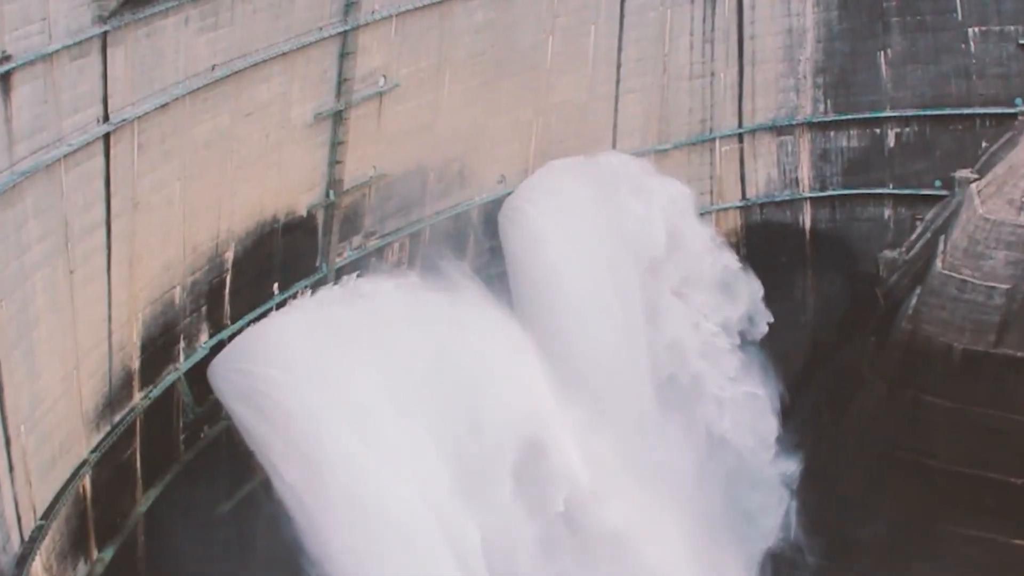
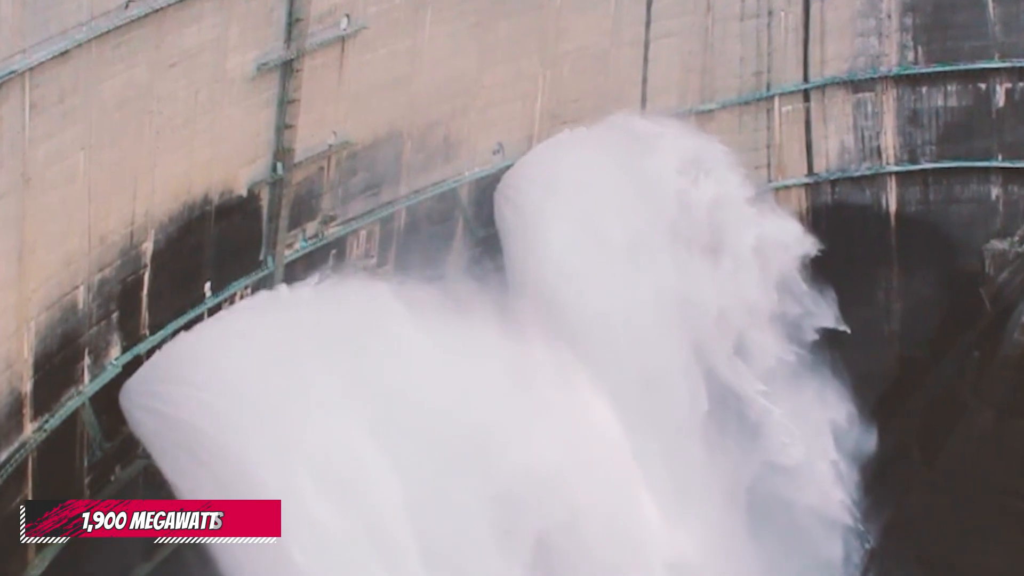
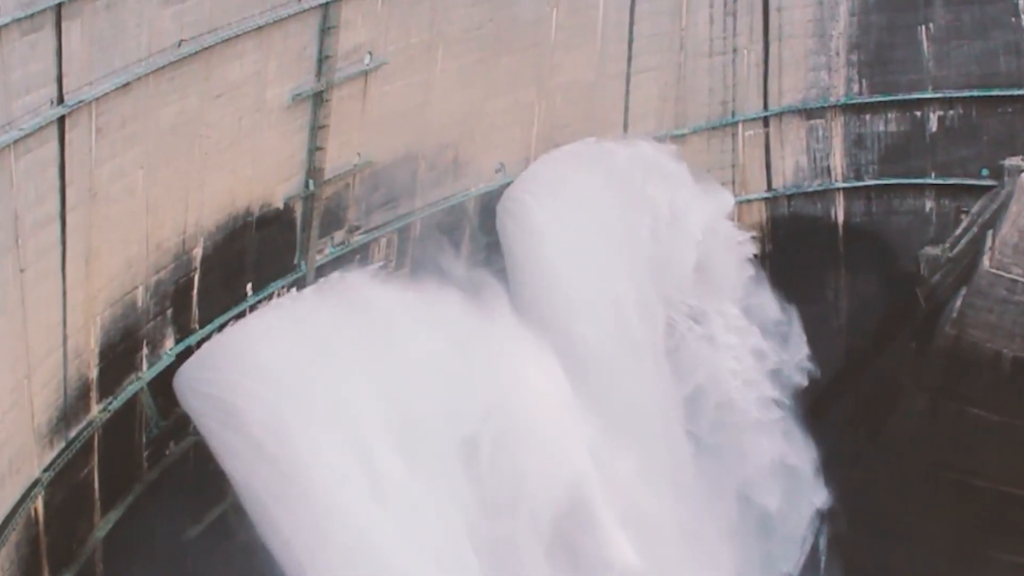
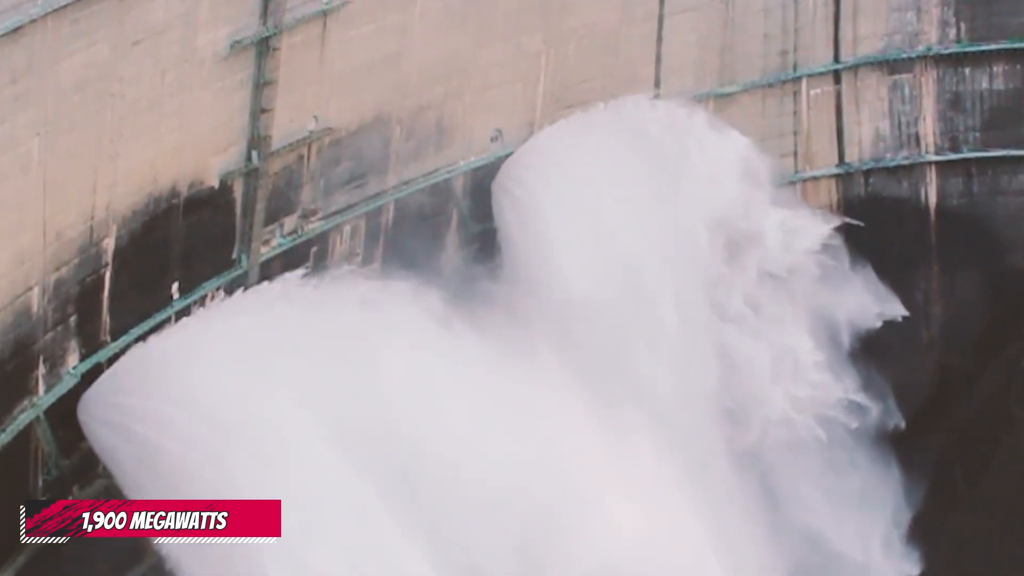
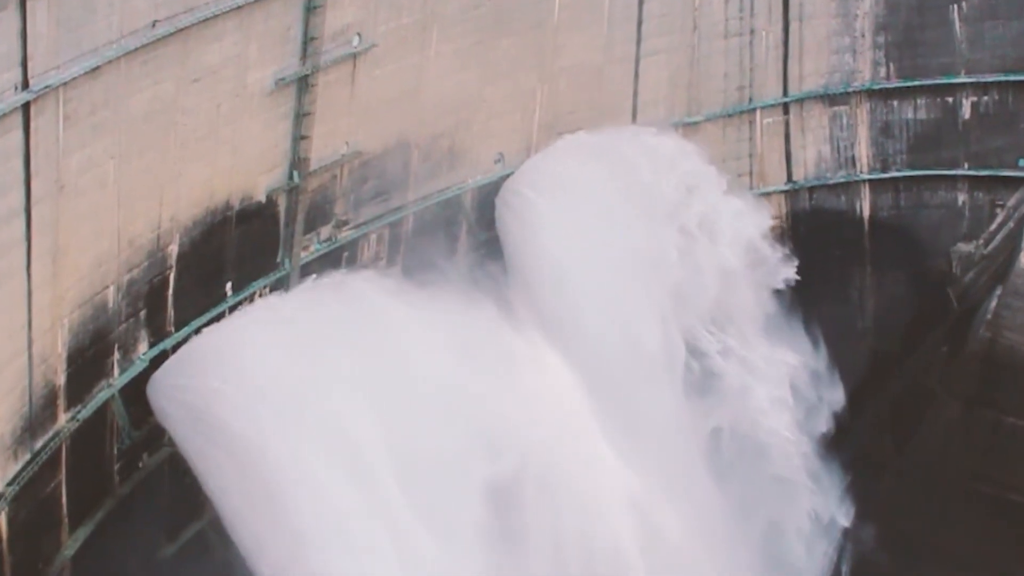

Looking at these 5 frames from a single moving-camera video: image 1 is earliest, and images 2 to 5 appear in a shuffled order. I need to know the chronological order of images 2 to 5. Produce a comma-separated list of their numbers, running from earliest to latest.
3, 5, 2, 4
